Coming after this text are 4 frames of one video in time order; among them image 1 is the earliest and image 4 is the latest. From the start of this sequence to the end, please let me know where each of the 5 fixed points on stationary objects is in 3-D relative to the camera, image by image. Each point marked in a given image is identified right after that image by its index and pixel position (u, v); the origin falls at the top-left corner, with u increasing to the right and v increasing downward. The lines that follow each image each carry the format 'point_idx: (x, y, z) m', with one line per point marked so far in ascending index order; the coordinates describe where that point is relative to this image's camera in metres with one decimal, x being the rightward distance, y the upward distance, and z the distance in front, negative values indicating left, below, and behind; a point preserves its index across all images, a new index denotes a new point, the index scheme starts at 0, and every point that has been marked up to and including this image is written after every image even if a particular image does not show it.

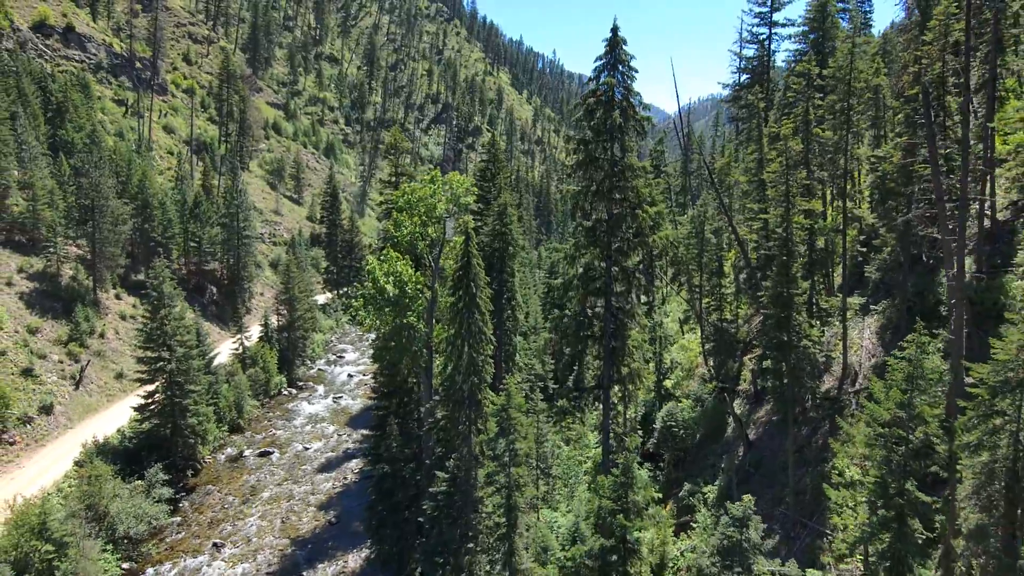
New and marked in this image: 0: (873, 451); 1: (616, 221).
0: (+7.8, -3.5, +13.7) m
1: (+3.3, +2.2, +20.0) m
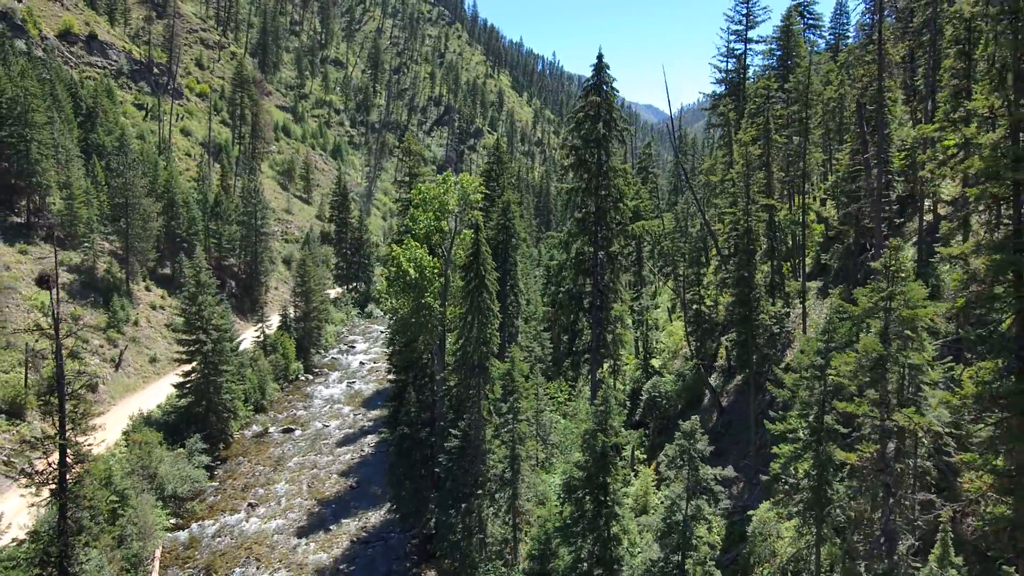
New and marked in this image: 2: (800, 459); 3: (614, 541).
0: (+8.0, -2.9, +17.3) m
1: (+3.4, +2.9, +23.7) m
2: (+7.7, -4.5, +16.7) m
3: (+2.7, -6.7, +16.8) m
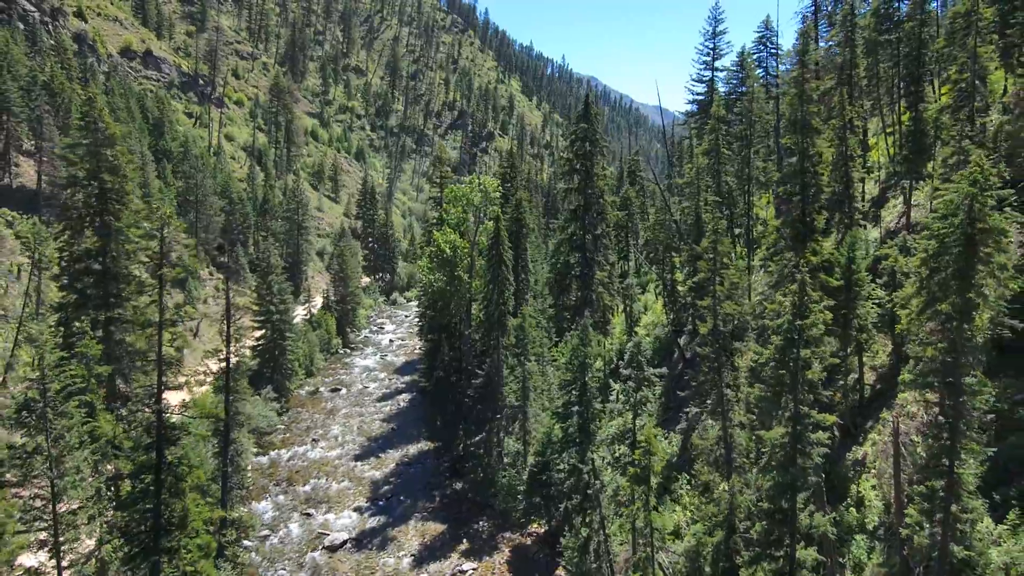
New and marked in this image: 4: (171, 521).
0: (+8.4, -1.6, +25.6) m
1: (+4.0, +4.2, +32.0) m
2: (+8.1, -3.2, +24.9) m
3: (+3.1, -5.3, +25.1) m
4: (-8.8, -6.0, +16.4) m
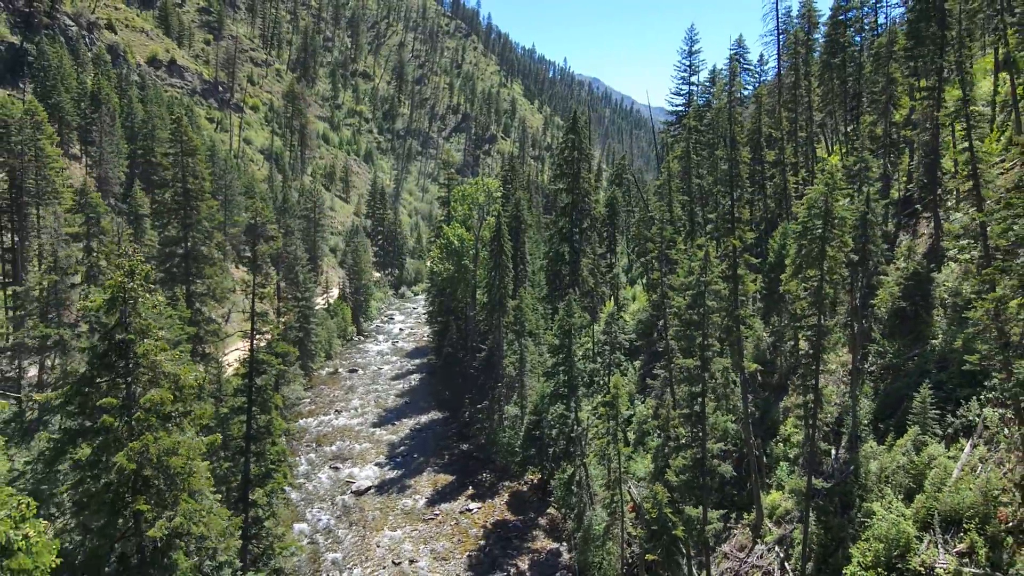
0: (+8.4, -0.7, +31.1) m
1: (+4.0, +5.0, +37.5) m
2: (+8.0, -2.4, +30.4) m
3: (+3.1, -4.5, +30.6) m
4: (-8.9, -5.1, +21.9) m
